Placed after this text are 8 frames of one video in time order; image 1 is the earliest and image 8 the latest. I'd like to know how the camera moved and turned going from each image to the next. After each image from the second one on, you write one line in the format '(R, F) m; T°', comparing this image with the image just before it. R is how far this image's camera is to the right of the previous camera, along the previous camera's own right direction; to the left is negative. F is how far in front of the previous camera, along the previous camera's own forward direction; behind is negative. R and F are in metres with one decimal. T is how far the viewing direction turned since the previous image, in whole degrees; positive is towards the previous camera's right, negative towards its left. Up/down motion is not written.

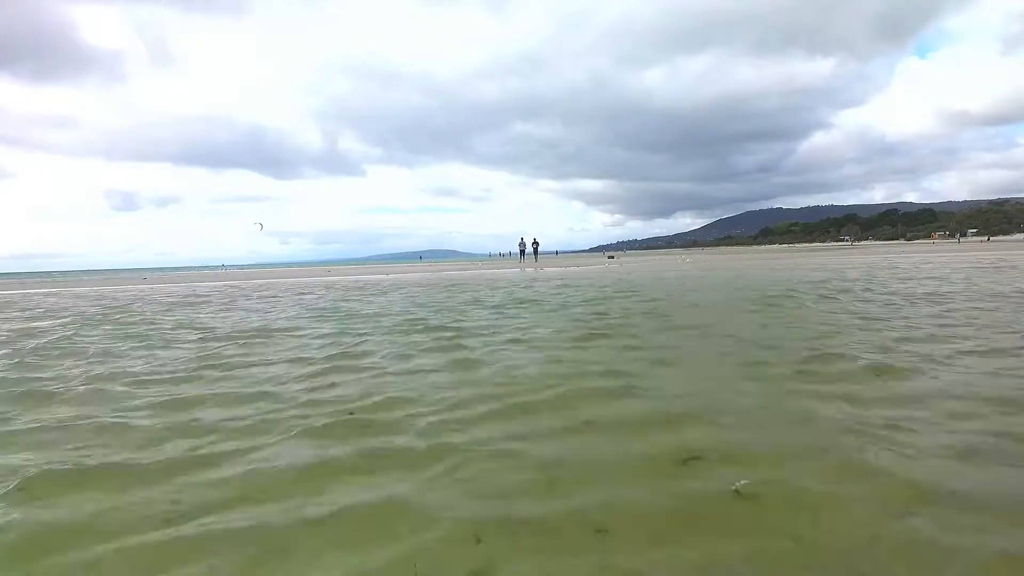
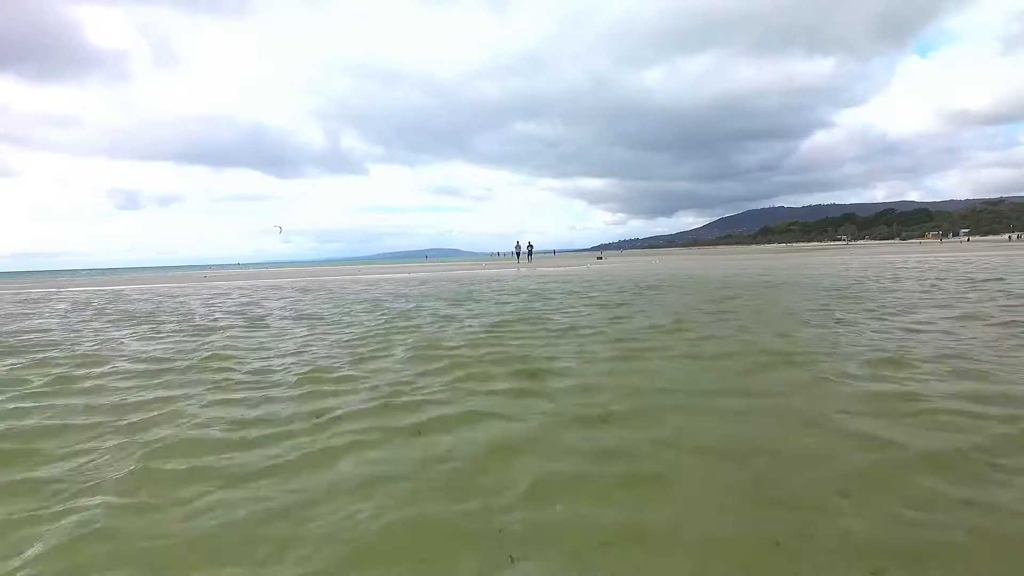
(-0.7, -4.9) m; 0°
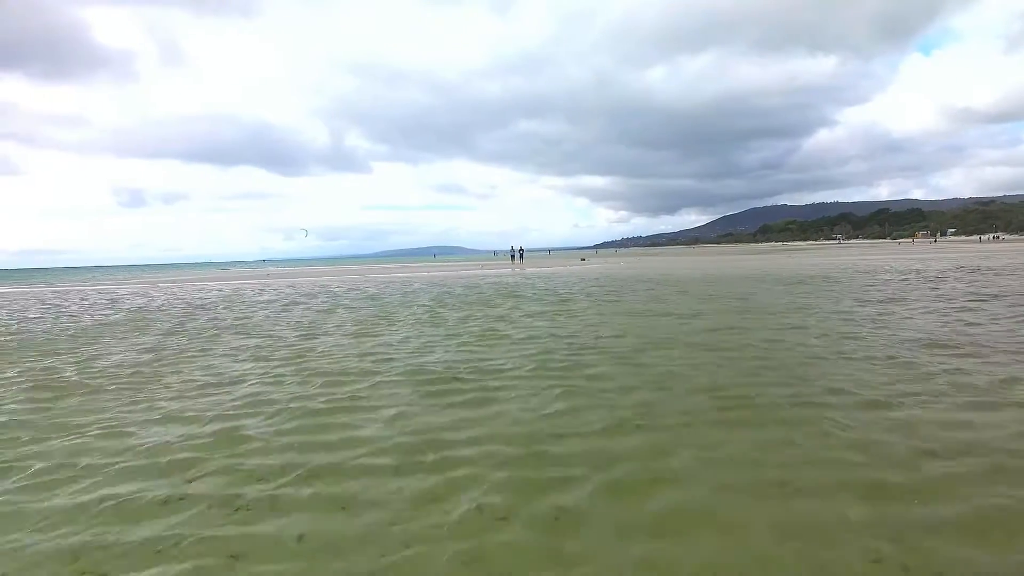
(+0.5, -7.0) m; 0°
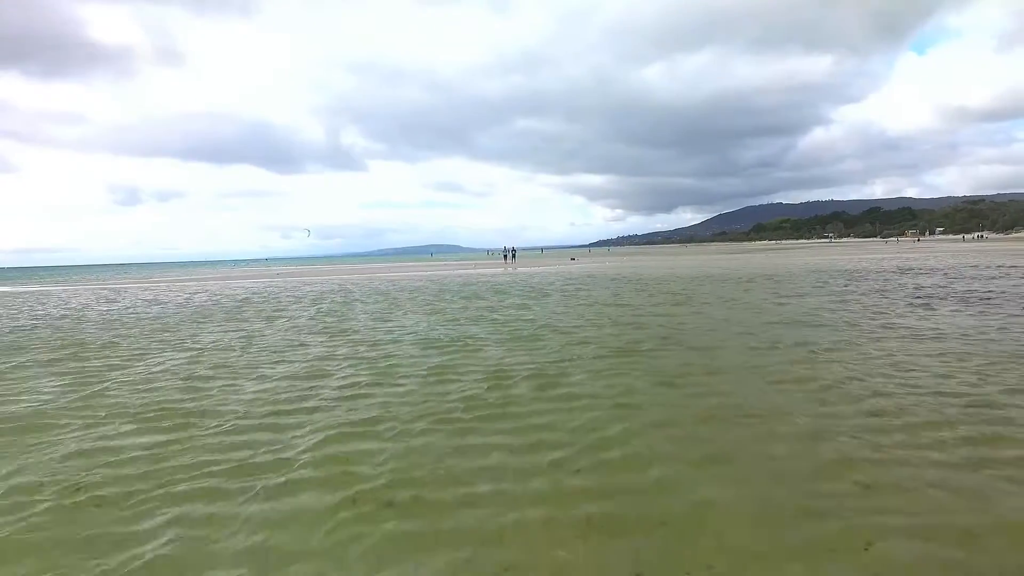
(+0.3, -2.6) m; 0°
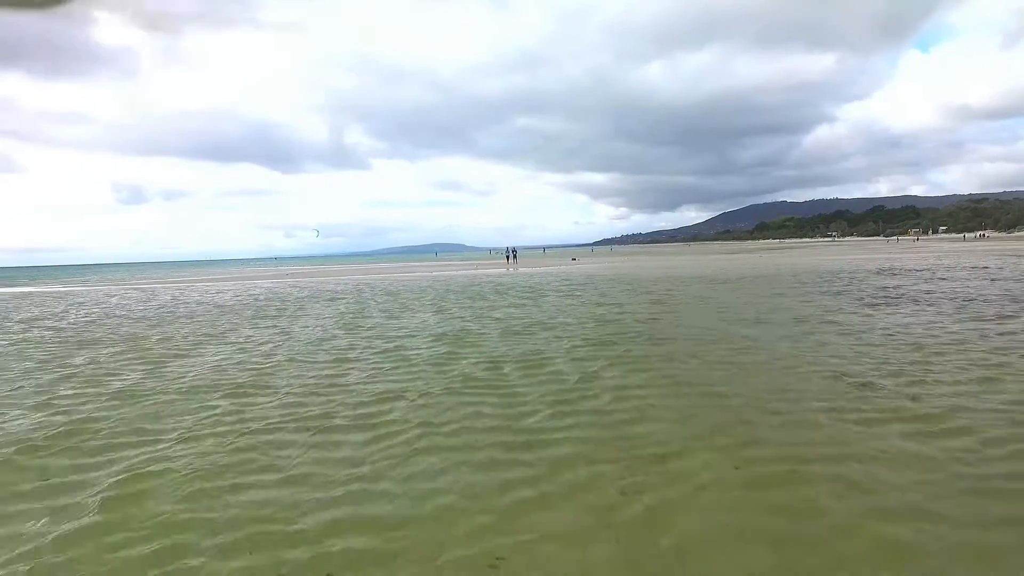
(+0.2, -1.3) m; 0°
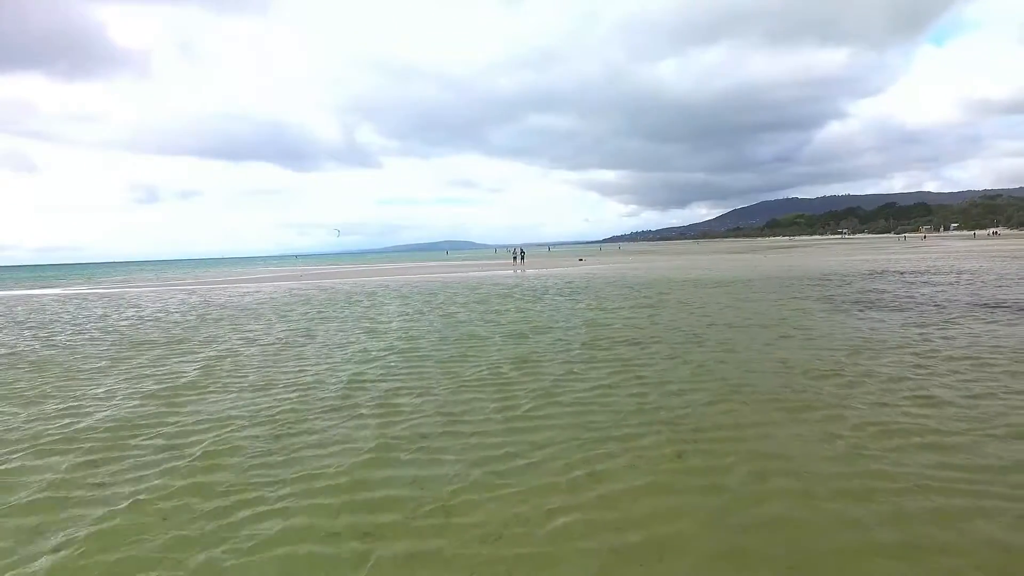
(+0.2, -1.1) m; -1°
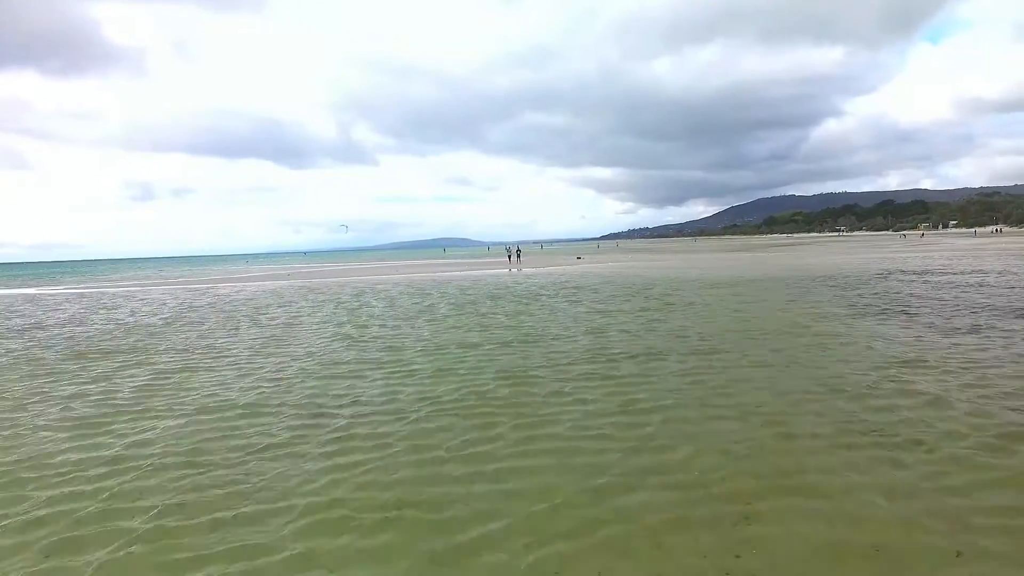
(+0.1, +1.2) m; 0°
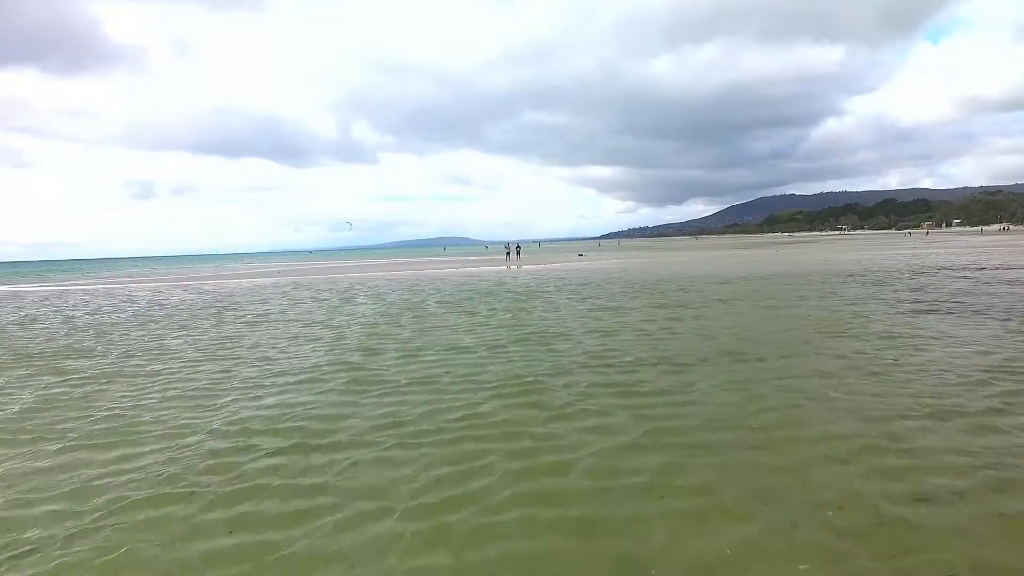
(0.0, +1.6) m; 0°
